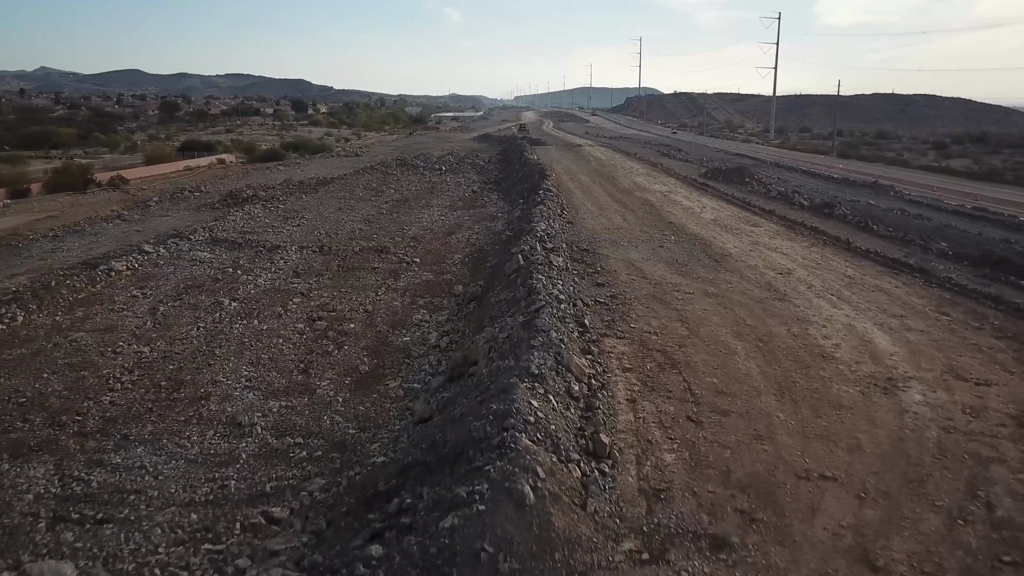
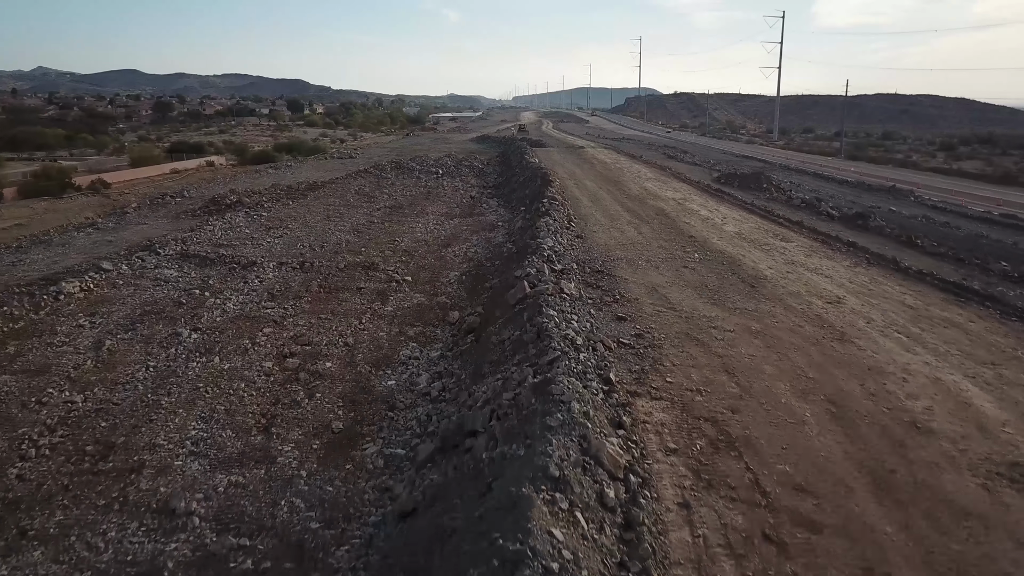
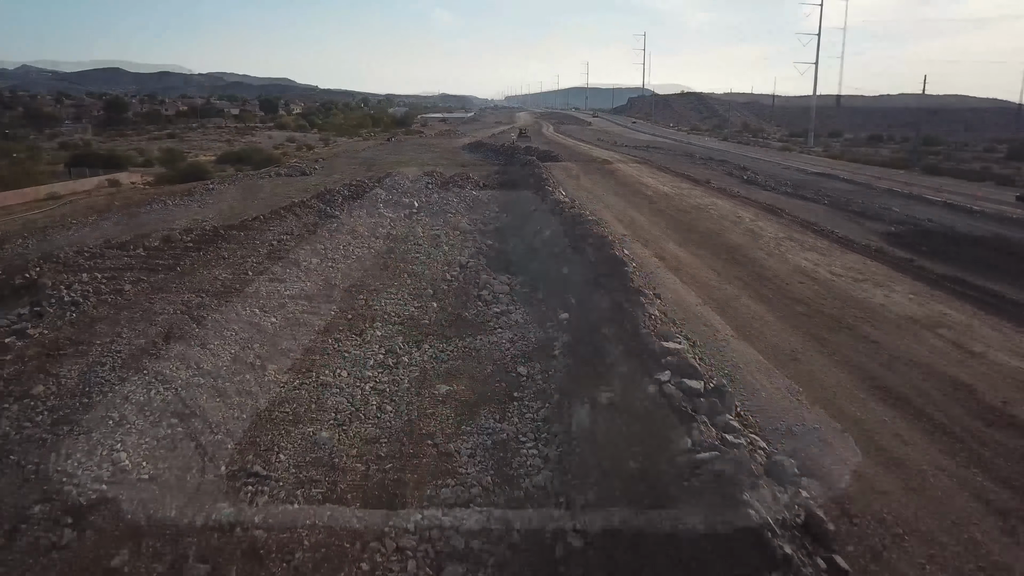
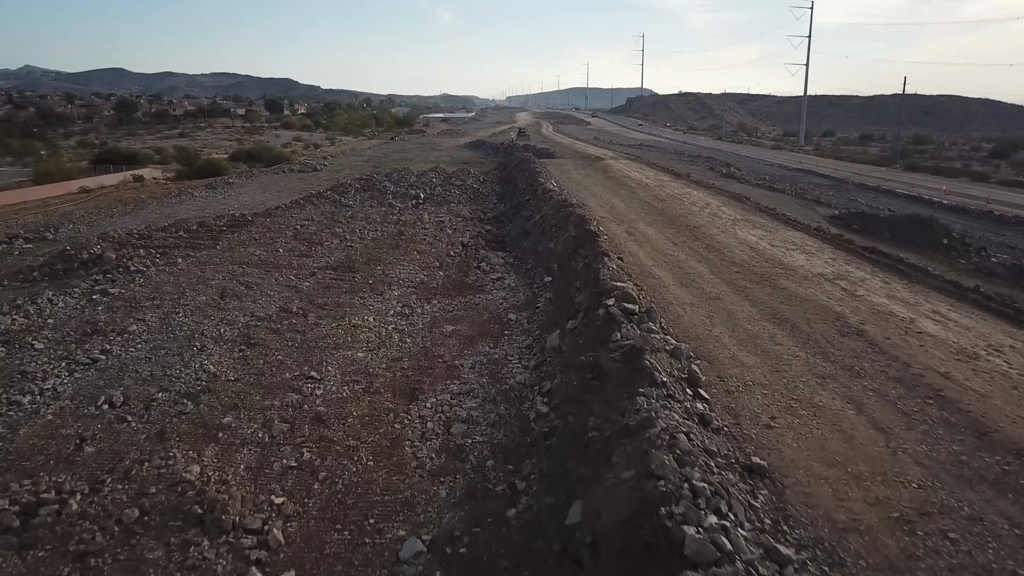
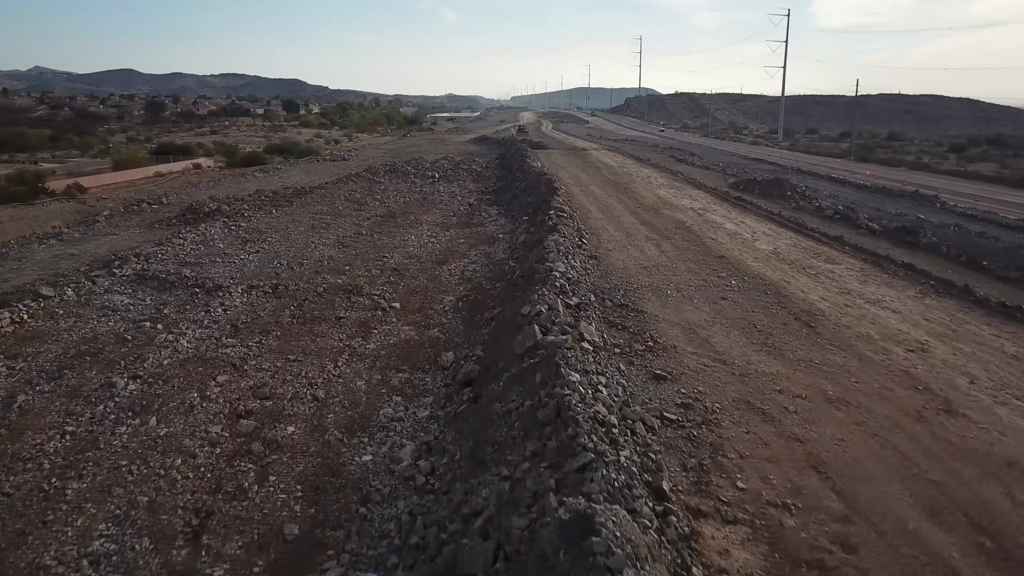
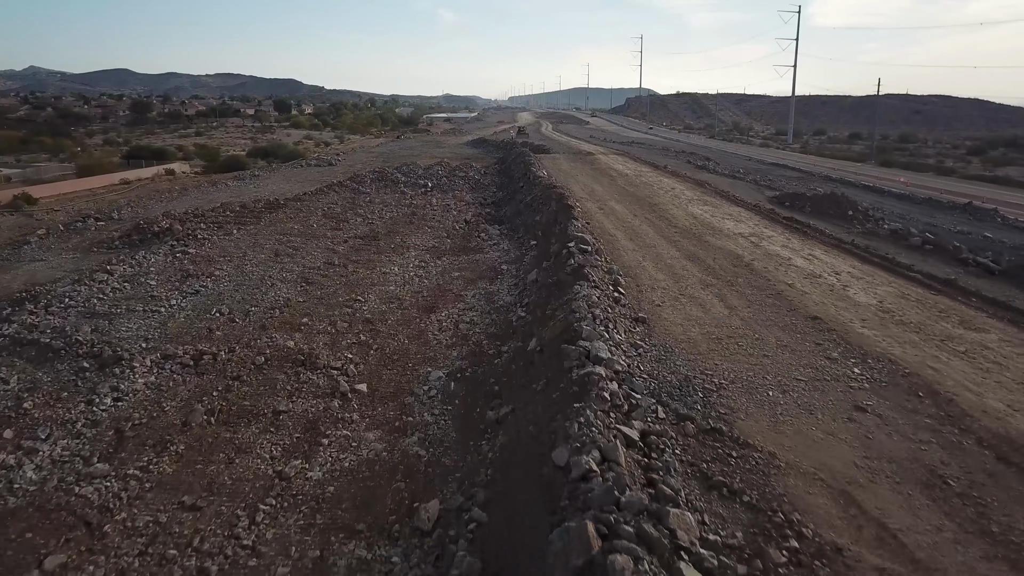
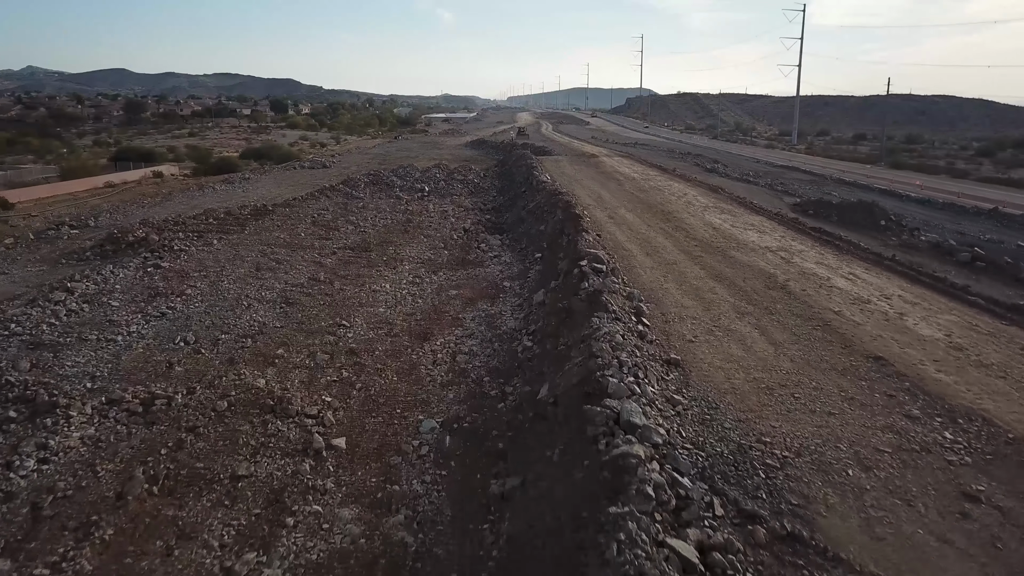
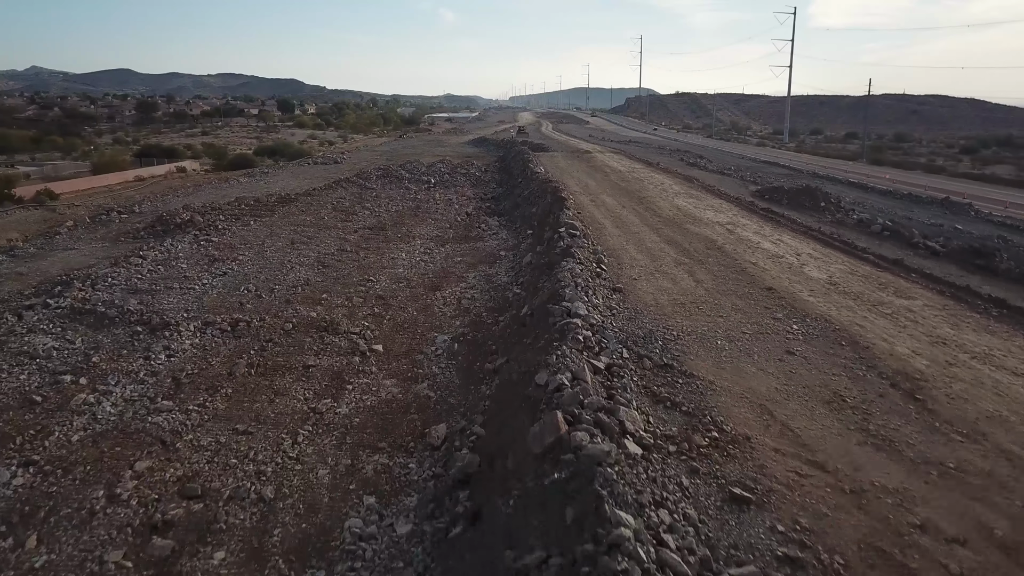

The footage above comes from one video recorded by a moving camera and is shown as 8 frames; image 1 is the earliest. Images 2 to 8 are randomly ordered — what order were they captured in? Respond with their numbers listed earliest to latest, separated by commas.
2, 5, 8, 6, 7, 4, 3
